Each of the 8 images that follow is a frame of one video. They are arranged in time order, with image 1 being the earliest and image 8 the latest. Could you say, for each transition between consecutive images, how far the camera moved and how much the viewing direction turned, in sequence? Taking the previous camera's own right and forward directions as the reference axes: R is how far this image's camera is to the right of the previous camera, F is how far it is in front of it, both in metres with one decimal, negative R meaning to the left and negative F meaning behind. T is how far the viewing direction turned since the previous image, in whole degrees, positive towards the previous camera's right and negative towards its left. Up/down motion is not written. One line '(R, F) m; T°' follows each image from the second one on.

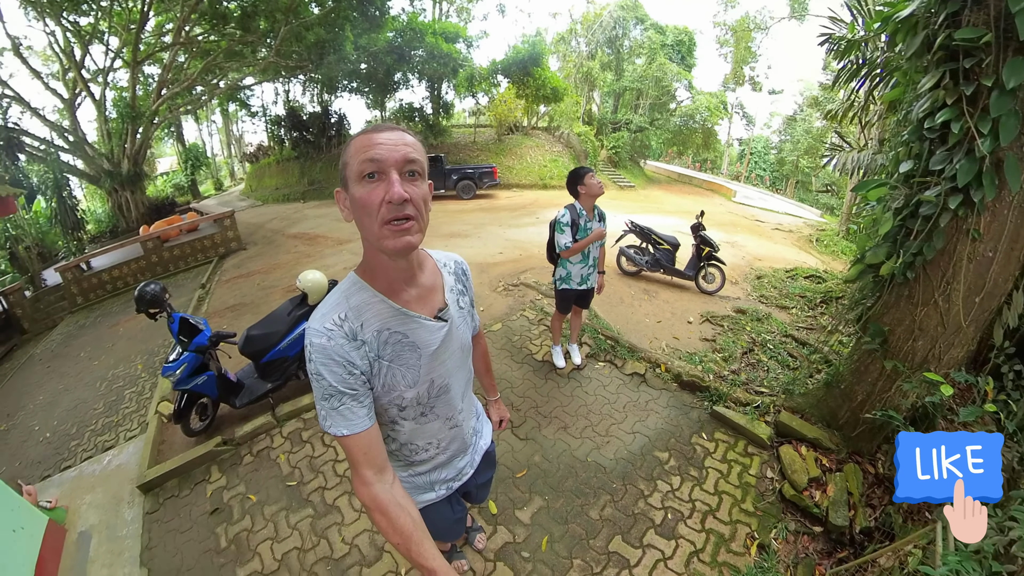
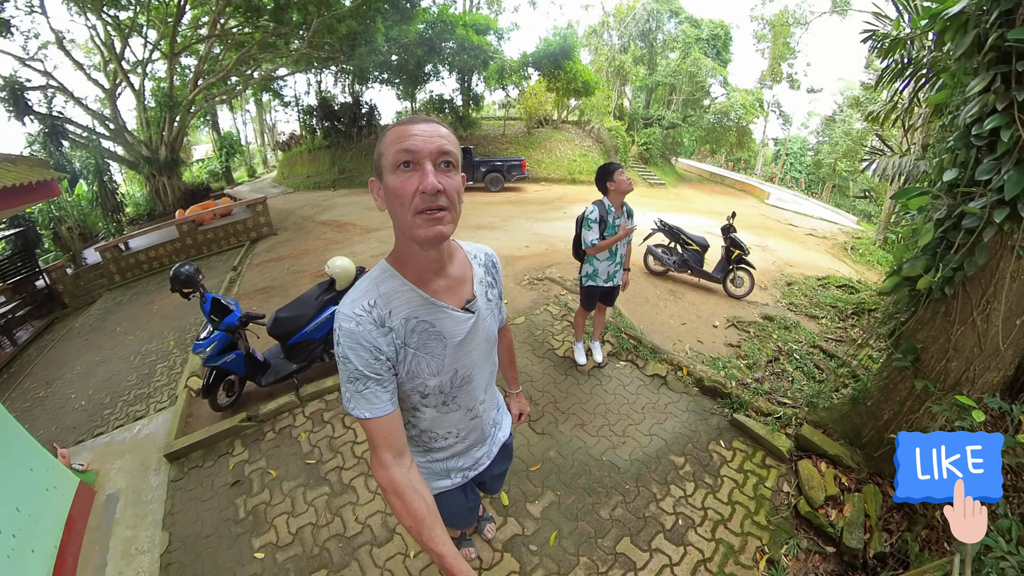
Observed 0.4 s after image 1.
(-0.1, 0.0) m; -2°
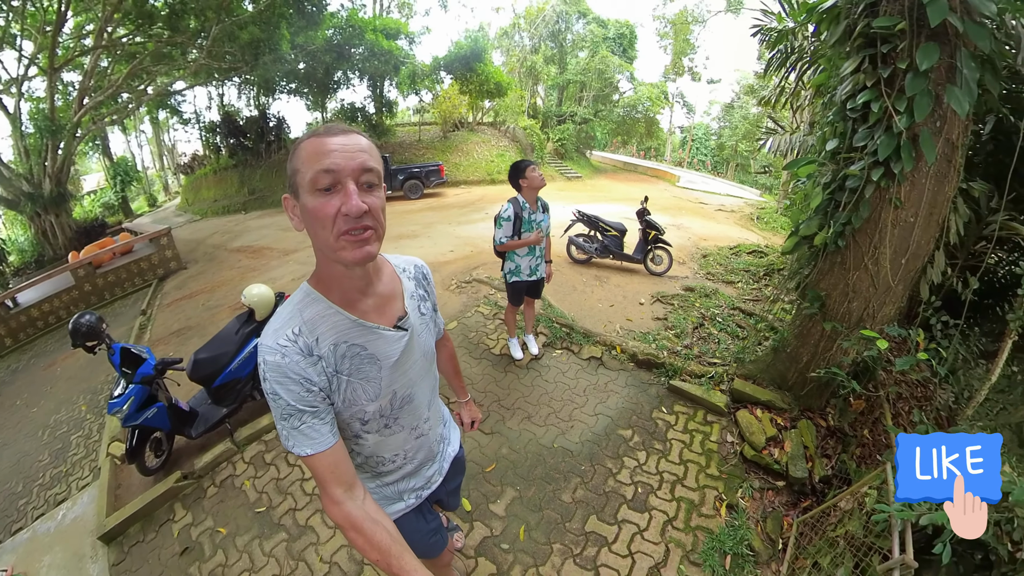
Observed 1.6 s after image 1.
(+0.3, 0.0) m; +5°
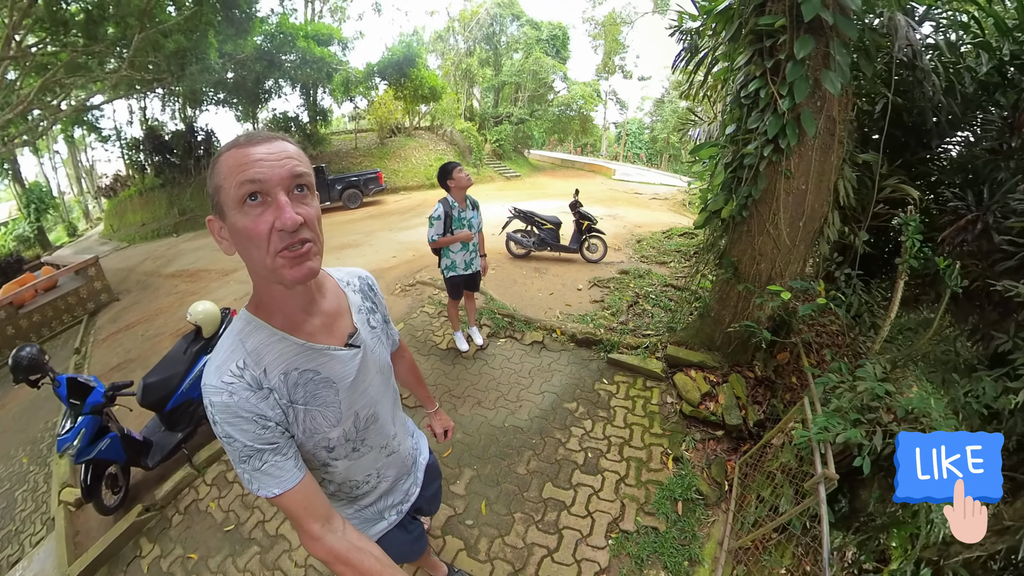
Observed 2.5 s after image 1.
(+0.3, -0.1) m; +3°
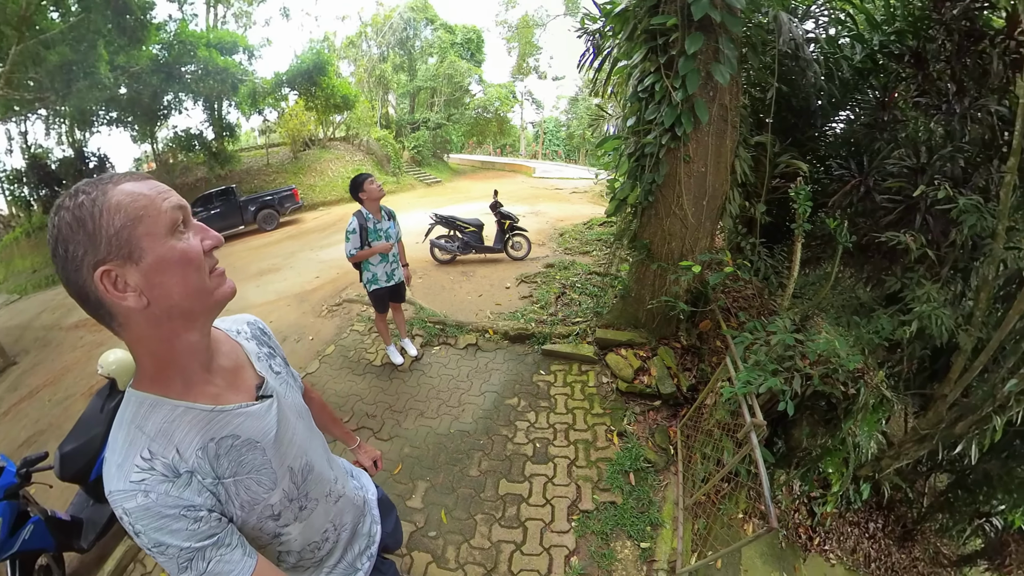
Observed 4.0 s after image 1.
(+0.4, 0.0) m; +5°
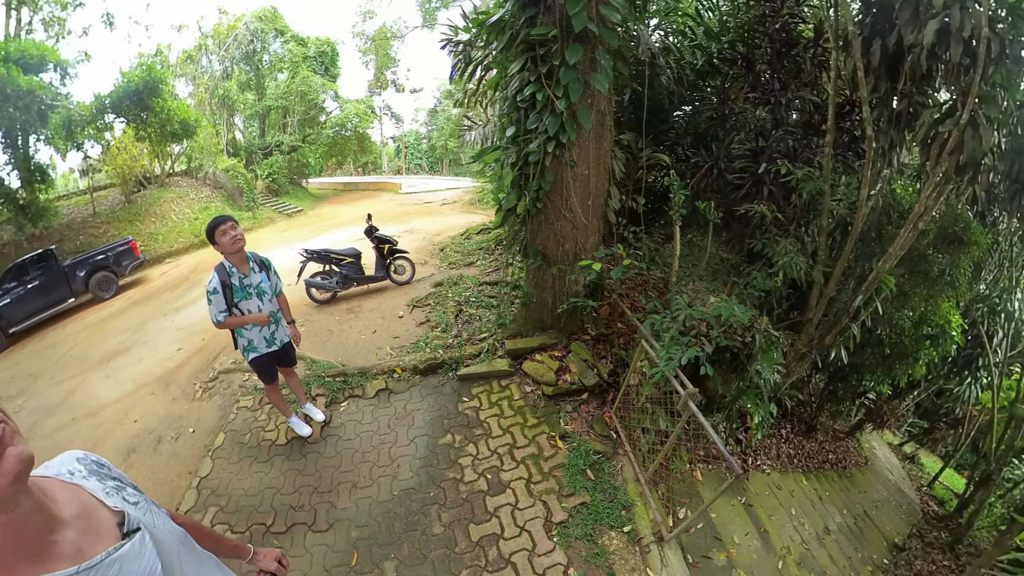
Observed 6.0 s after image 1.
(+0.4, +0.1) m; +9°
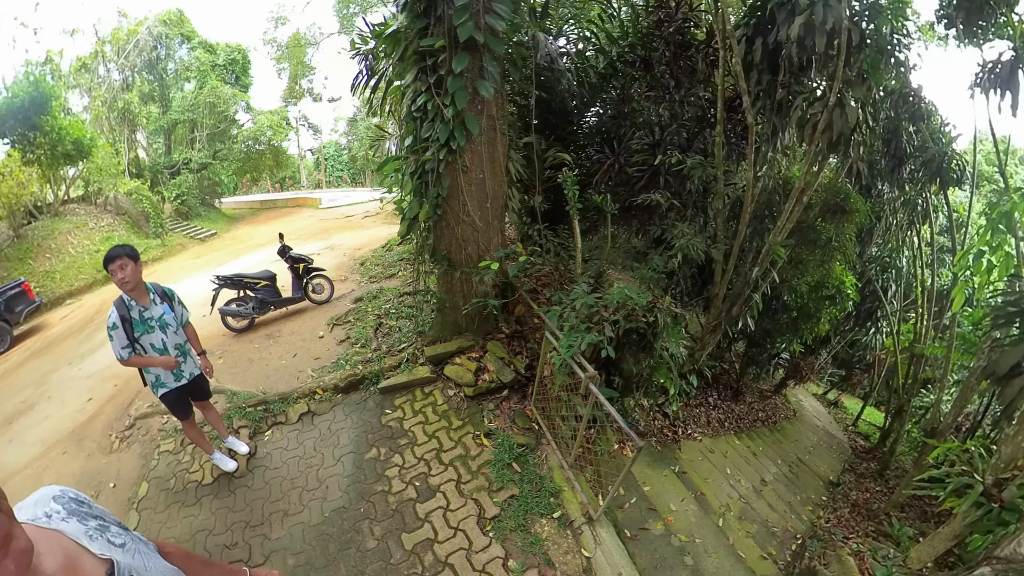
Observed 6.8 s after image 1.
(+0.4, -0.1) m; +4°
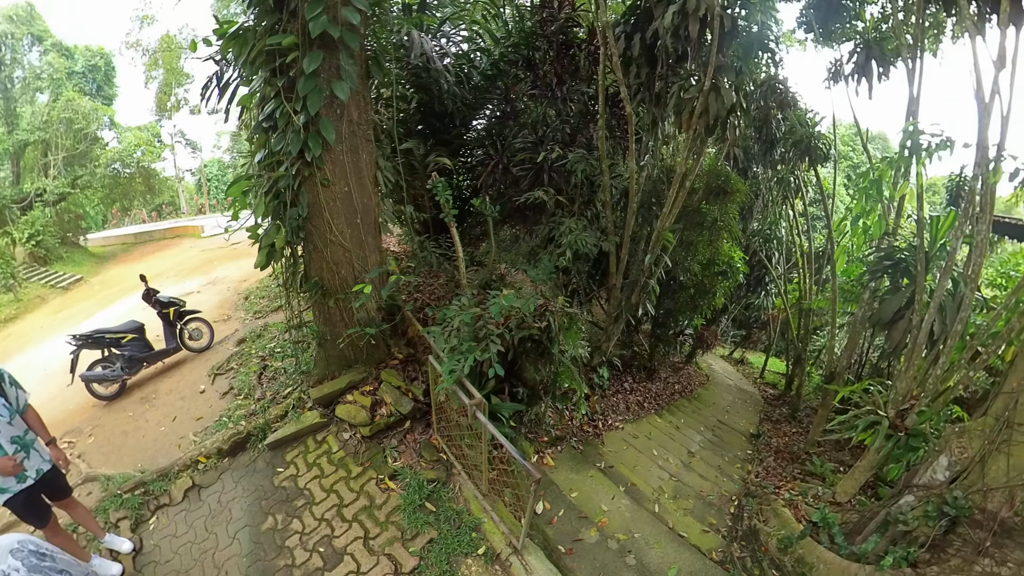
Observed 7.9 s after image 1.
(+0.4, +0.1) m; +4°
